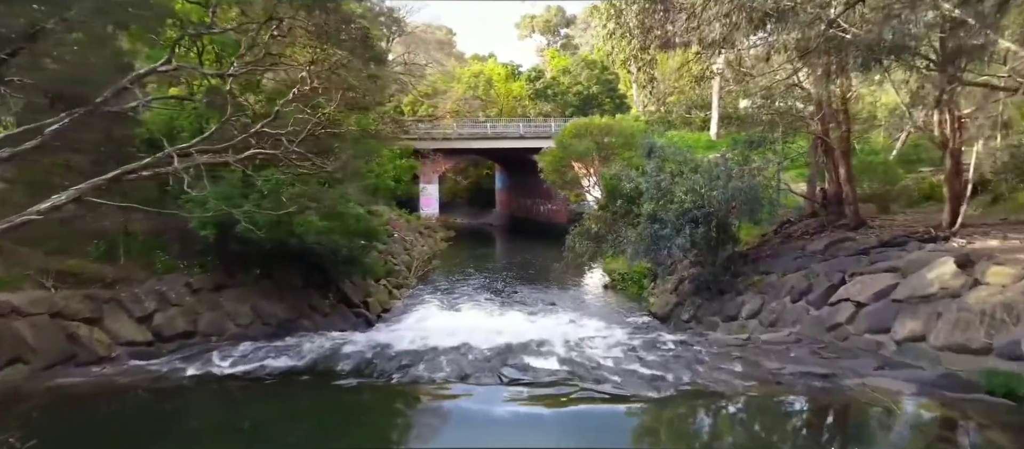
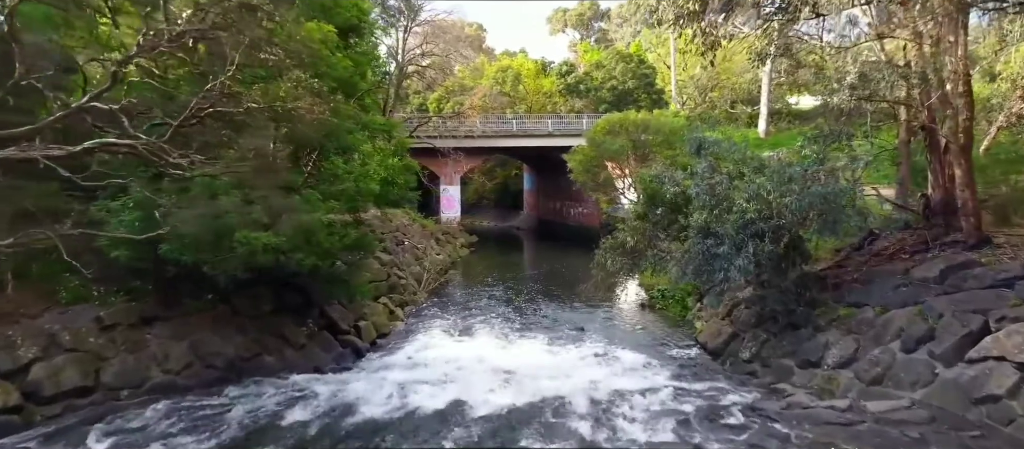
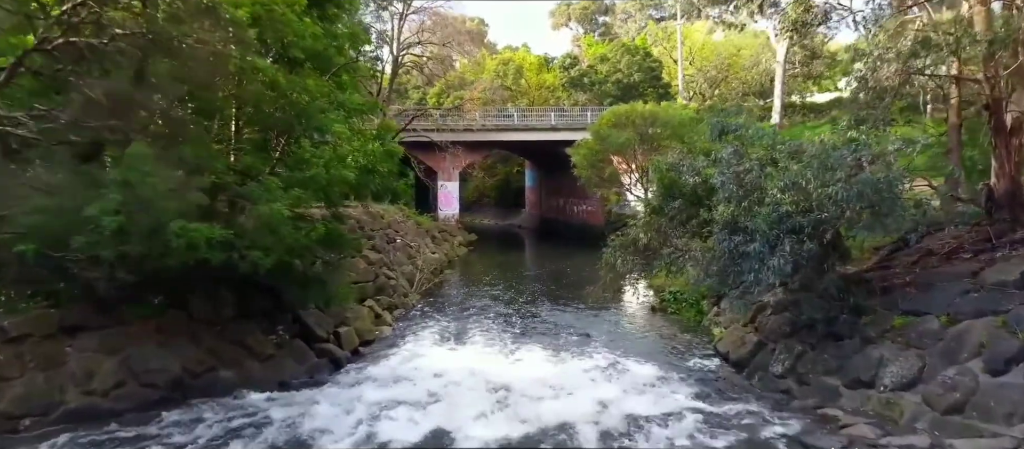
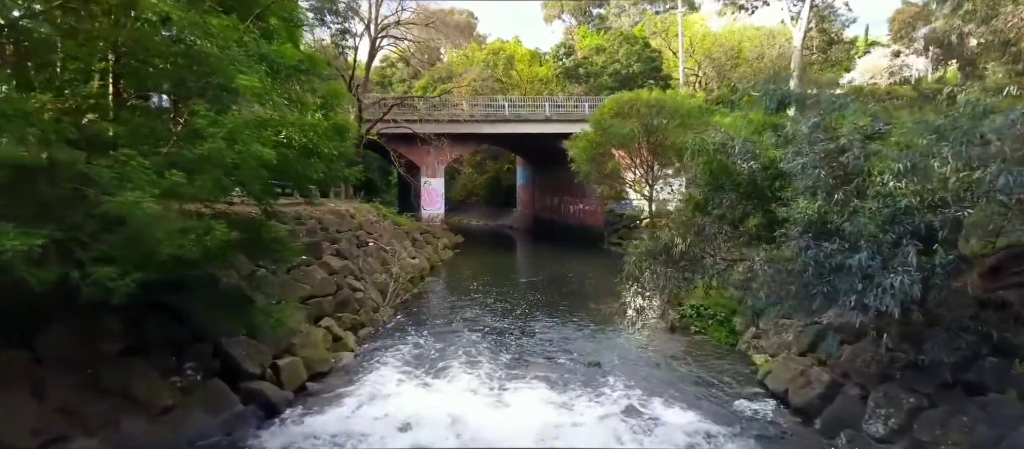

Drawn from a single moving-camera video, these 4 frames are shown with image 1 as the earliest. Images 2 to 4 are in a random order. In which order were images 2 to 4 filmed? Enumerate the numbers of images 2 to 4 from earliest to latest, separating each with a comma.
2, 3, 4
